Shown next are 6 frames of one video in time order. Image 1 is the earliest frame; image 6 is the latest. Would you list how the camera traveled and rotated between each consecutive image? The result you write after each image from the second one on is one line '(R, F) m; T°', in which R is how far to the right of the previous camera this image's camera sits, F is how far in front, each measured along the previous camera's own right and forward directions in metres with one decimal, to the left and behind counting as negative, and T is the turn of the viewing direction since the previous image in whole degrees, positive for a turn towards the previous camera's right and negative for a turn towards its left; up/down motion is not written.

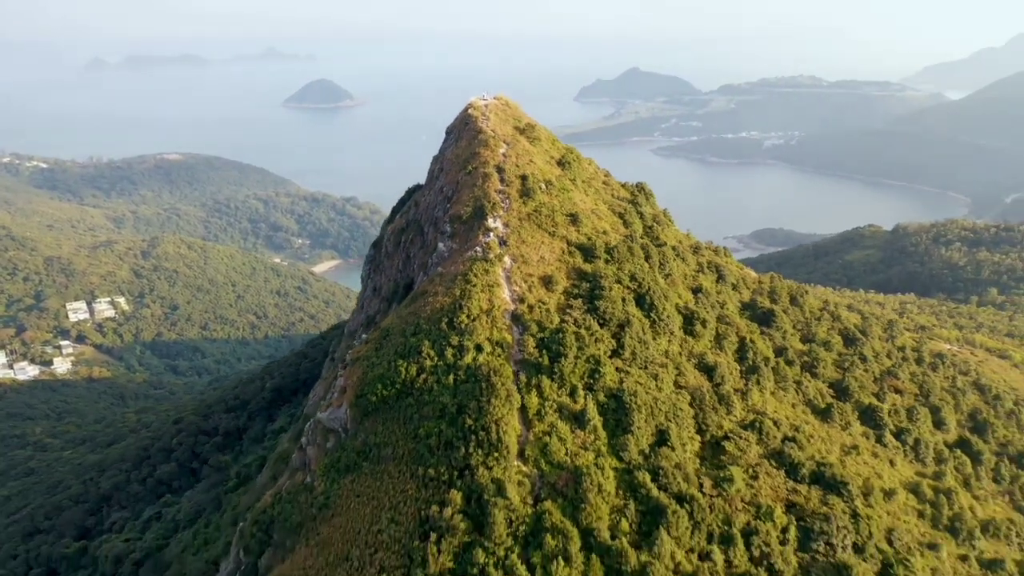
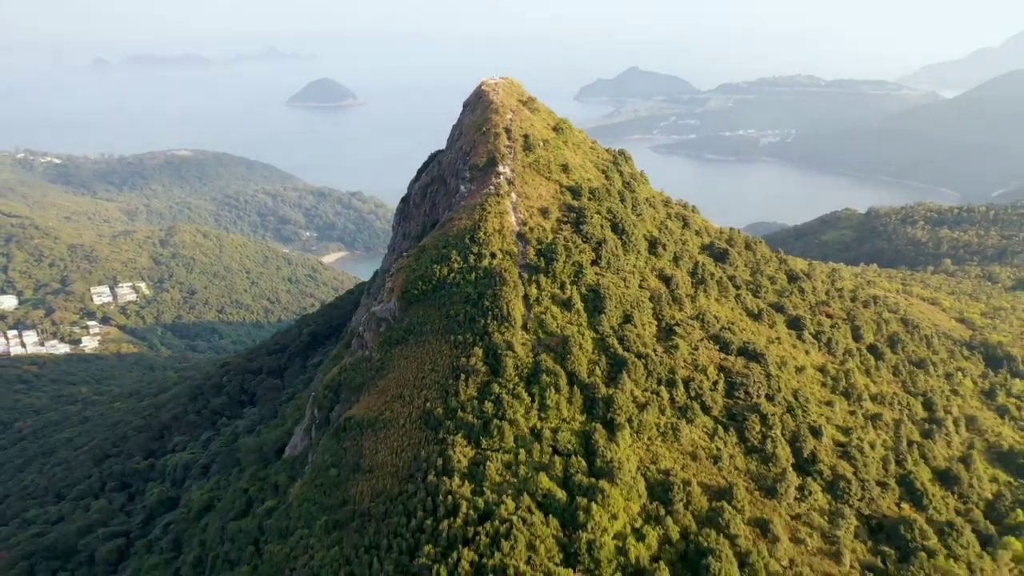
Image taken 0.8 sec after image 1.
(-0.2, -9.1) m; 0°
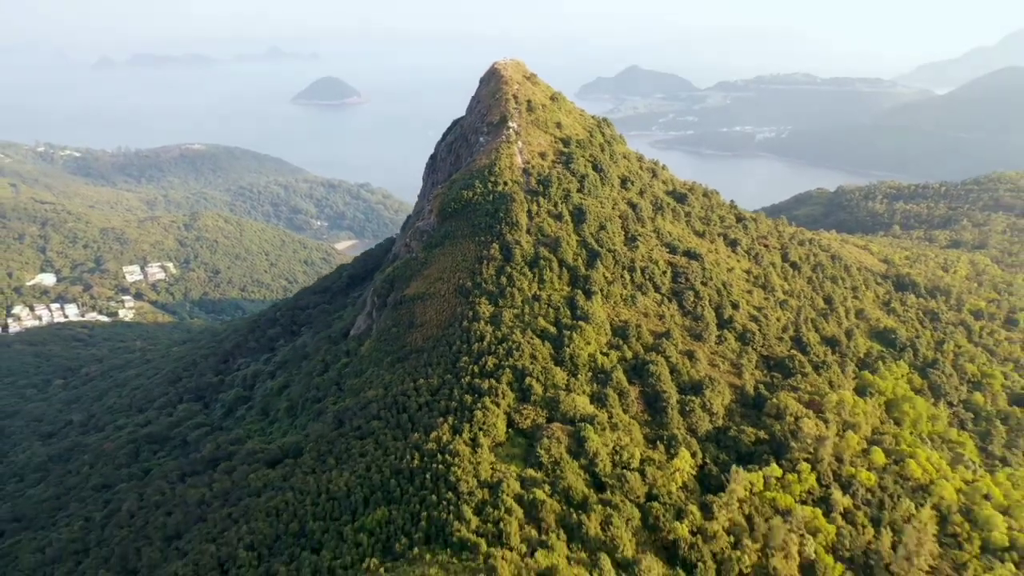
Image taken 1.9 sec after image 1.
(-0.3, -13.2) m; 0°
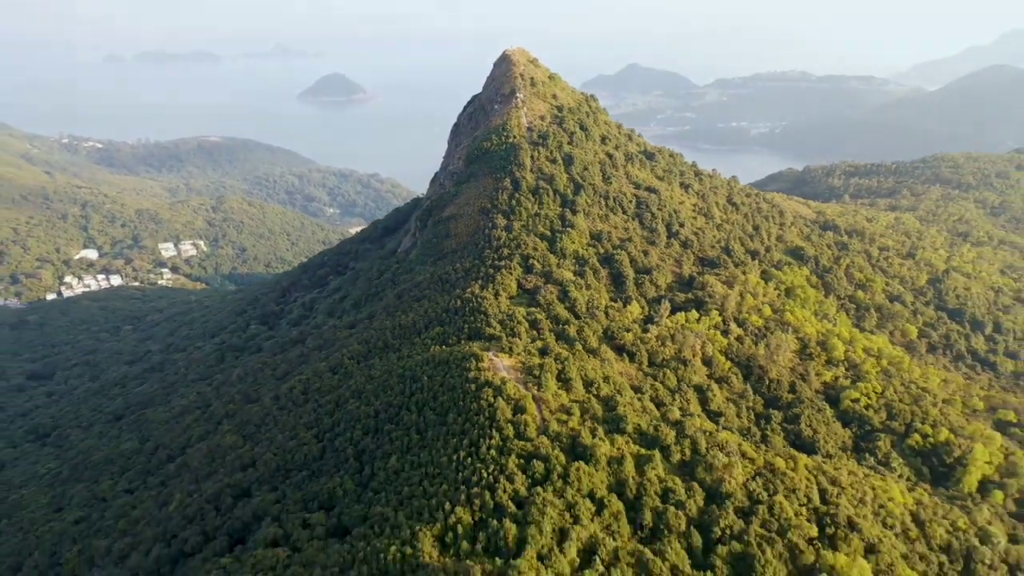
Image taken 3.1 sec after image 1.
(-0.5, -17.1) m; 0°
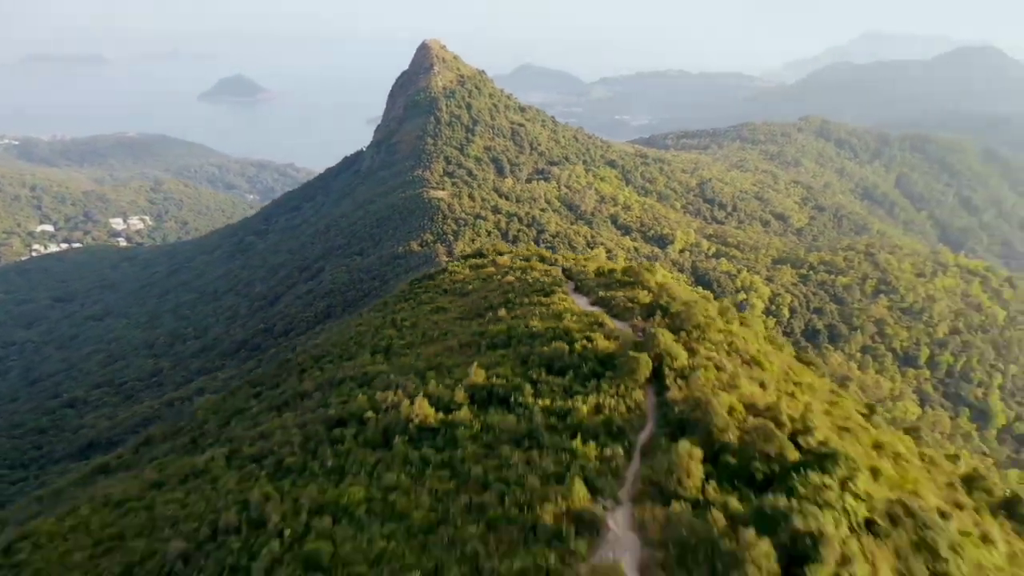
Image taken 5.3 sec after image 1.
(-3.2, -38.8) m; +7°
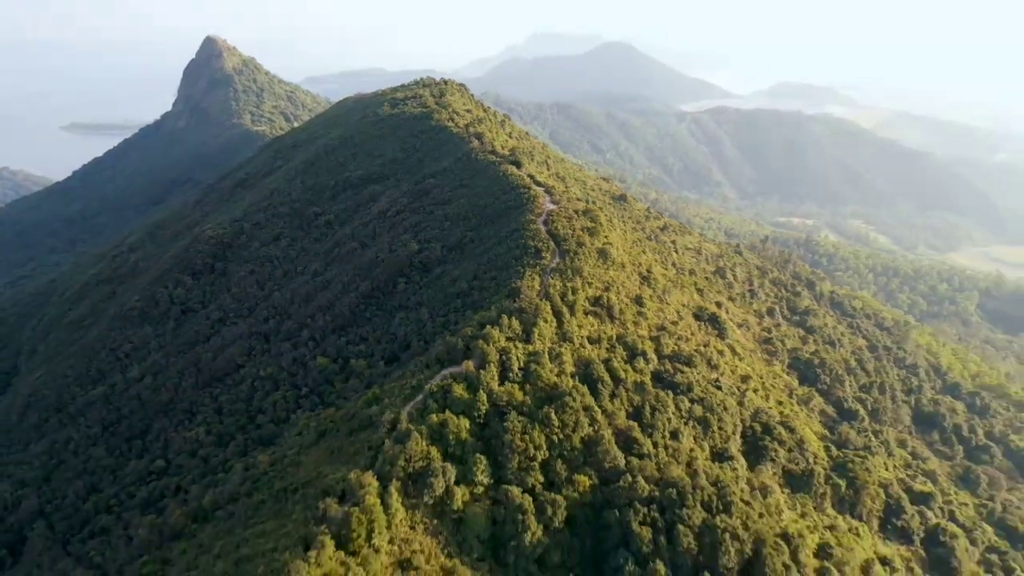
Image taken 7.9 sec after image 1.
(-14.9, -51.7) m; +20°
